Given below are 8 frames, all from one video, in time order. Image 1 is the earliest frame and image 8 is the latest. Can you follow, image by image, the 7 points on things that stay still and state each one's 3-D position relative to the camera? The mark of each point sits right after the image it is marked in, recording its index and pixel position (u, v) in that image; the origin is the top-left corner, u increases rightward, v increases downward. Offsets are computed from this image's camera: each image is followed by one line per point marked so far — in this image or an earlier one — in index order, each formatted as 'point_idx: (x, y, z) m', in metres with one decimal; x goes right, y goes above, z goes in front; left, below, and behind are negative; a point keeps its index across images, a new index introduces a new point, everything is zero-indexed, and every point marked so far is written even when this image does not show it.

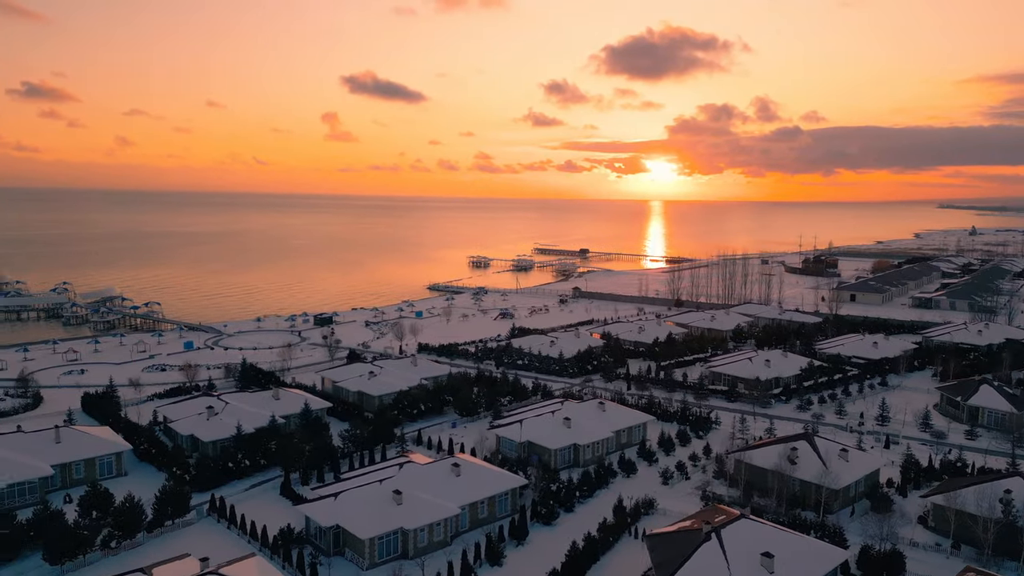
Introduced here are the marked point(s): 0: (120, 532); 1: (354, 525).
0: (-12.1, -7.5, +17.4) m
1: (-4.6, -7.0, +16.7) m
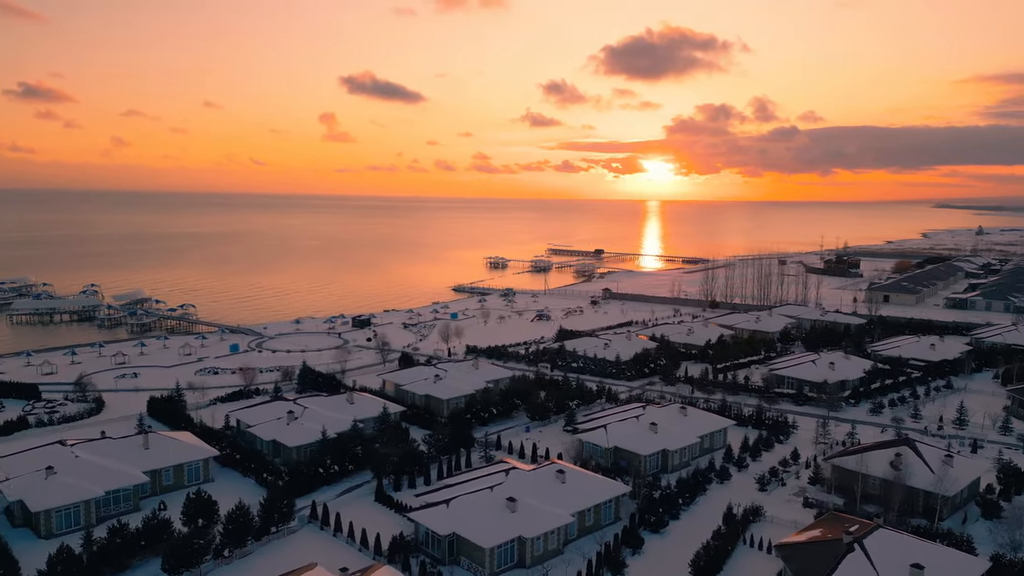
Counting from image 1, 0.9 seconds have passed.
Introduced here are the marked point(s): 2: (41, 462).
0: (-8.5, -7.7, +17.2) m
1: (-1.1, -7.2, +16.5) m
2: (-16.4, -6.2, +19.9) m
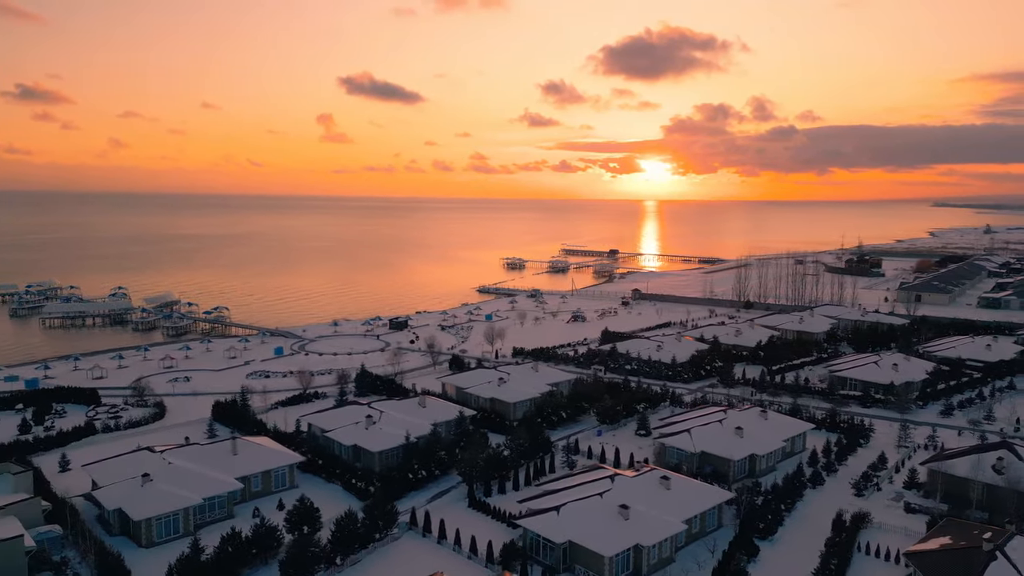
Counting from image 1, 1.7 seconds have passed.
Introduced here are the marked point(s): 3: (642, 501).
0: (-5.1, -7.8, +16.9) m
1: (+2.3, -7.3, +16.2) m
2: (-13.0, -6.3, +19.7) m
3: (+4.0, -6.7, +17.6) m
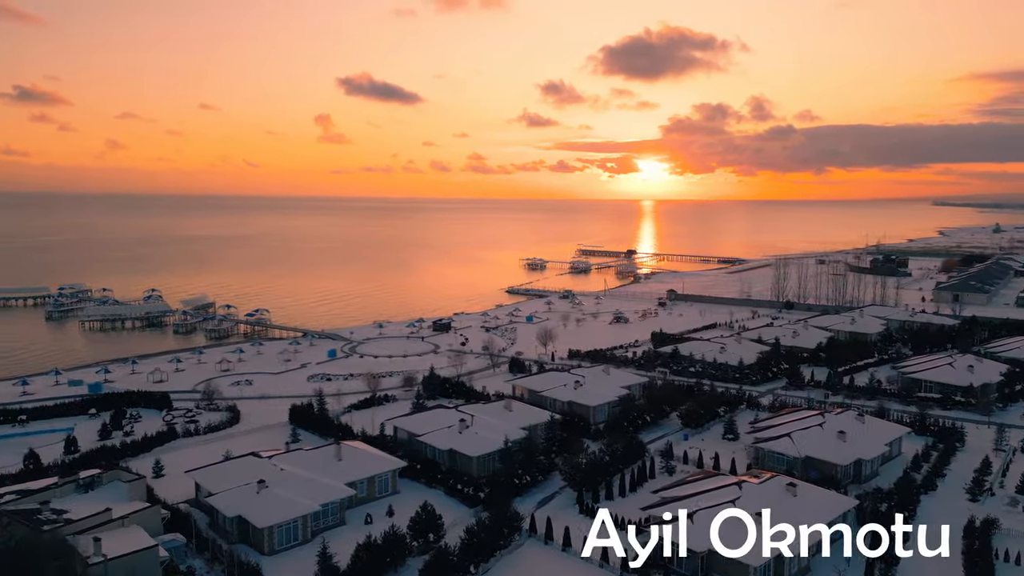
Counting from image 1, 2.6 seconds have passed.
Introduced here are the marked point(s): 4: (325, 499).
0: (-1.1, -8.0, +16.6) m
1: (+6.3, -7.4, +16.0) m
2: (-9.0, -6.5, +19.4) m
3: (+8.0, -6.8, +17.4) m
4: (-6.2, -7.0, +18.7) m
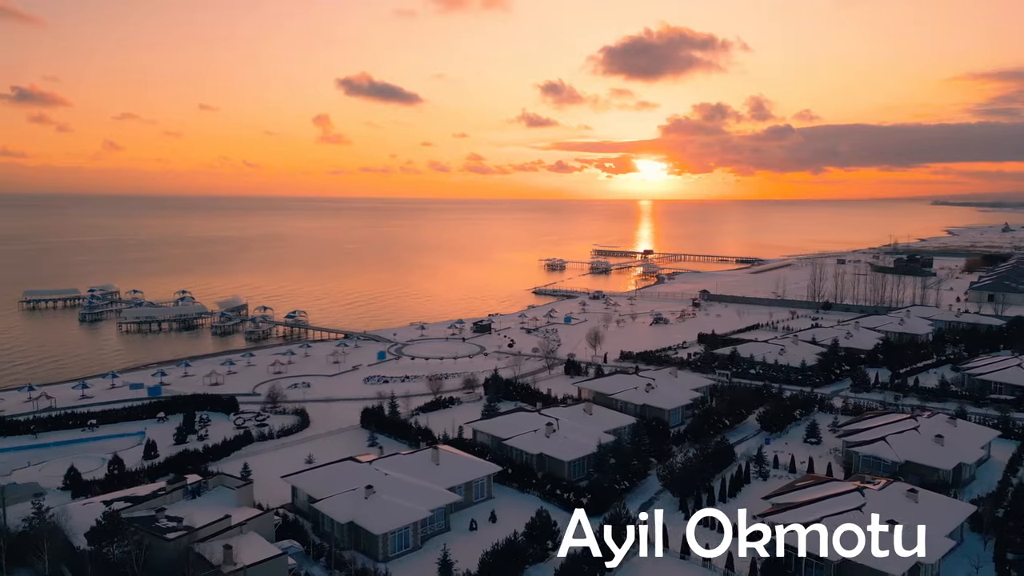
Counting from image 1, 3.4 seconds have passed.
0: (+2.5, -8.0, +16.4) m
1: (+10.0, -7.4, +15.7) m
2: (-5.4, -6.6, +19.1) m
3: (+11.7, -6.8, +17.1) m
4: (-2.5, -7.1, +18.4) m
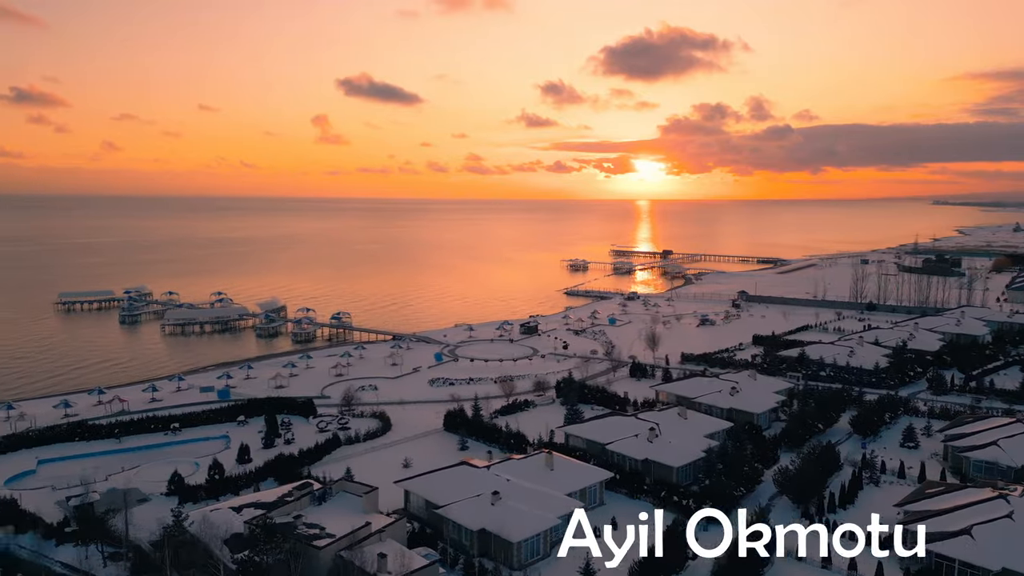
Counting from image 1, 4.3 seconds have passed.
0: (+6.7, -8.1, +16.0) m
1: (+14.1, -7.5, +15.4) m
2: (-1.2, -6.7, +18.8) m
3: (+15.9, -6.9, +16.7) m
4: (+1.6, -7.1, +18.1) m
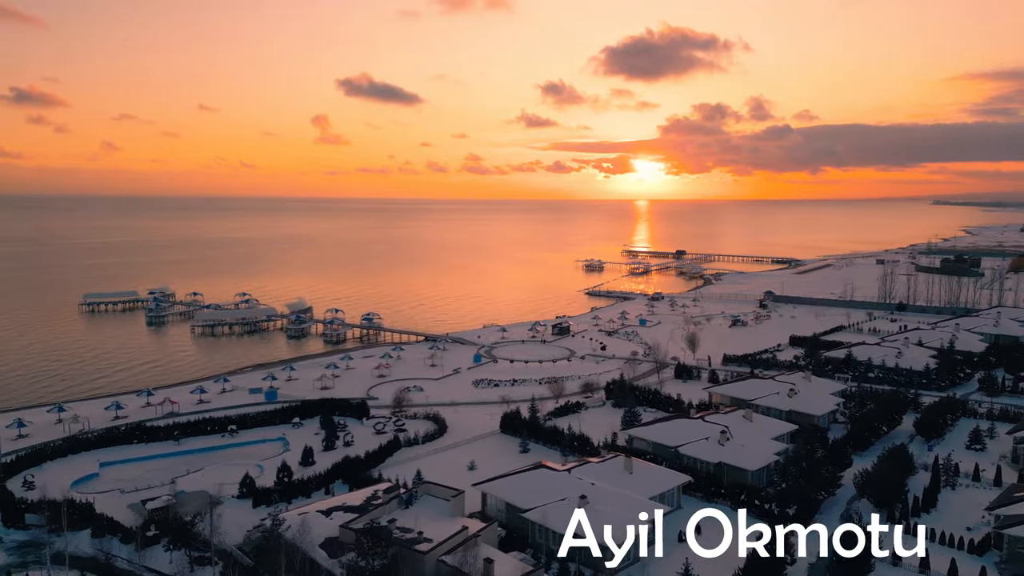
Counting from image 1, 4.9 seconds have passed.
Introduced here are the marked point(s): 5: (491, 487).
0: (+9.5, -8.2, +15.8) m
1: (+16.9, -7.6, +15.1) m
2: (+1.6, -6.7, +18.6) m
3: (+18.7, -7.0, +16.5) m
4: (+4.5, -7.2, +17.9) m
5: (-0.7, -6.9, +19.5) m
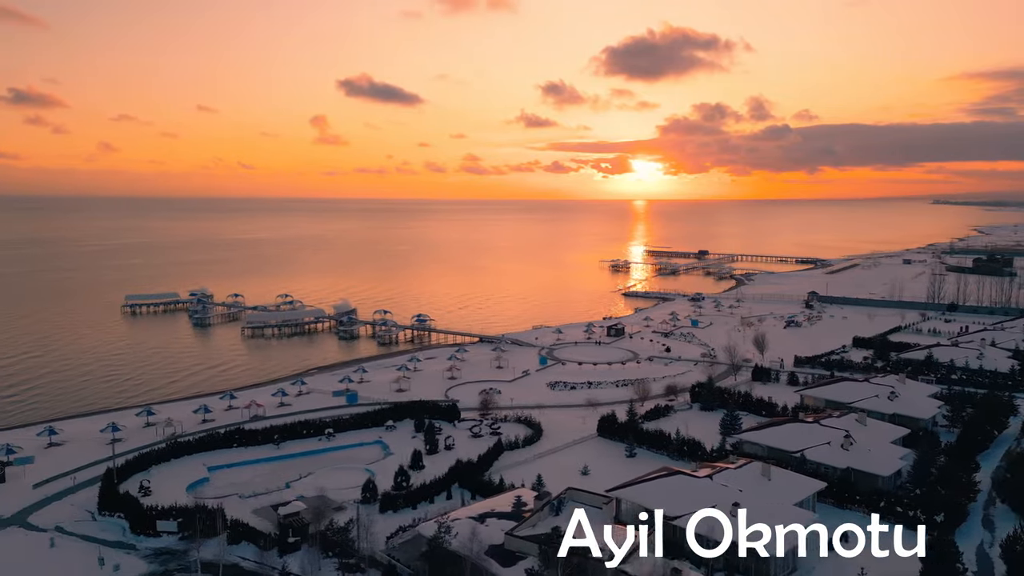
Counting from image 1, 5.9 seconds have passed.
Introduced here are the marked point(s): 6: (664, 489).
0: (+14.2, -8.2, +15.5) m
1: (+21.6, -7.6, +14.7) m
2: (+6.3, -6.8, +18.3) m
3: (+23.4, -7.0, +16.1) m
4: (+9.2, -7.3, +17.5) m
5: (+4.0, -7.0, +19.2) m
6: (+5.1, -6.8, +19.0) m
